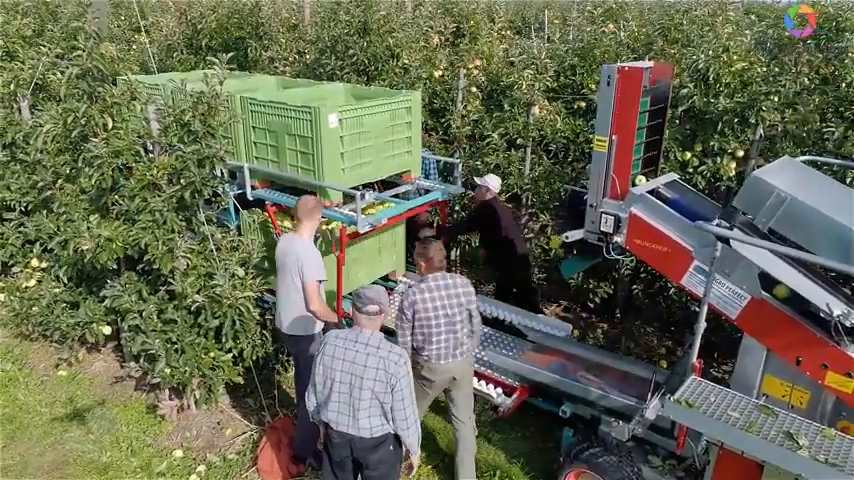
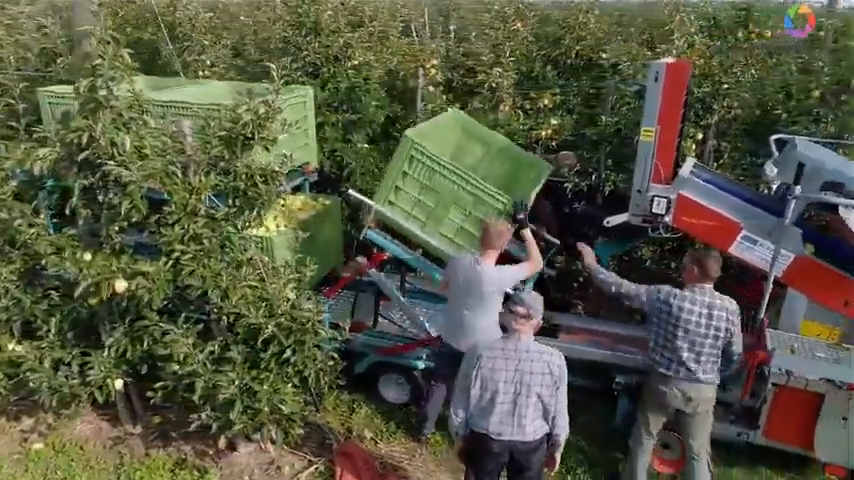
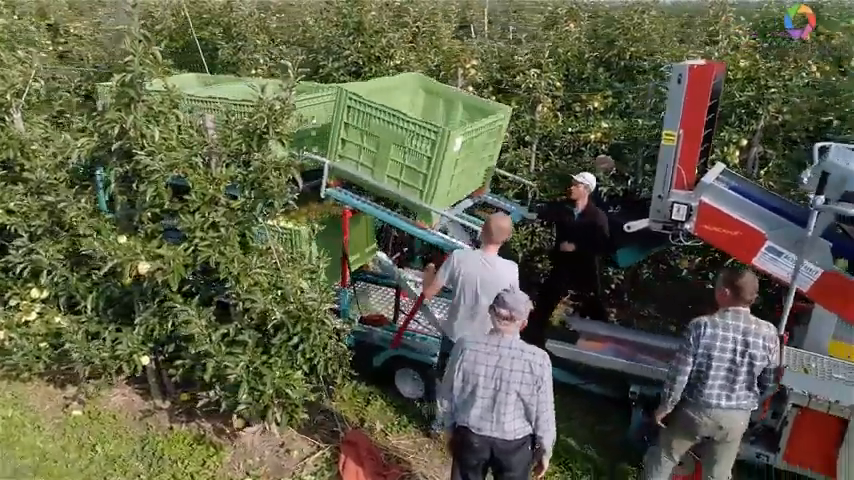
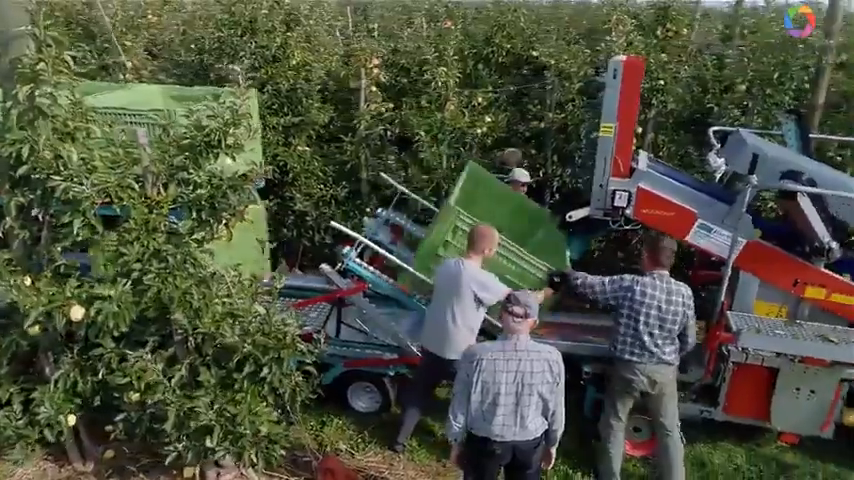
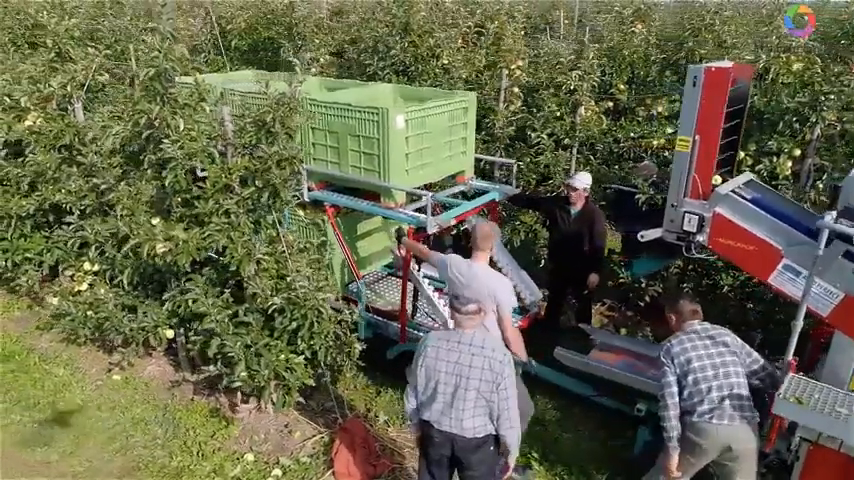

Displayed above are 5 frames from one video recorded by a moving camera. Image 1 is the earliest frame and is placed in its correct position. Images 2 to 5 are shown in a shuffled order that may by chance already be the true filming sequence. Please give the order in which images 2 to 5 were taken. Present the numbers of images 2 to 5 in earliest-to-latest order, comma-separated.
5, 3, 2, 4
